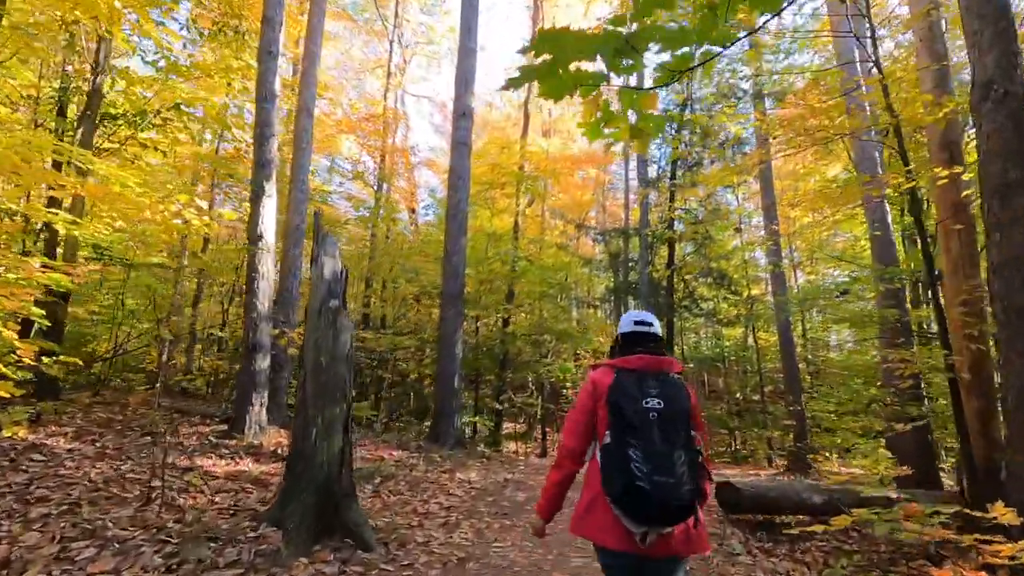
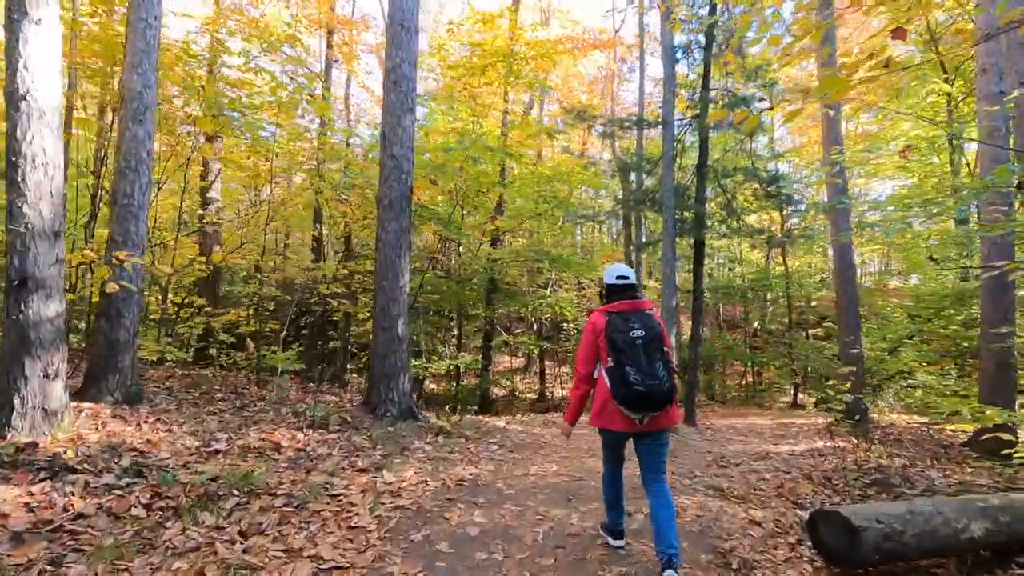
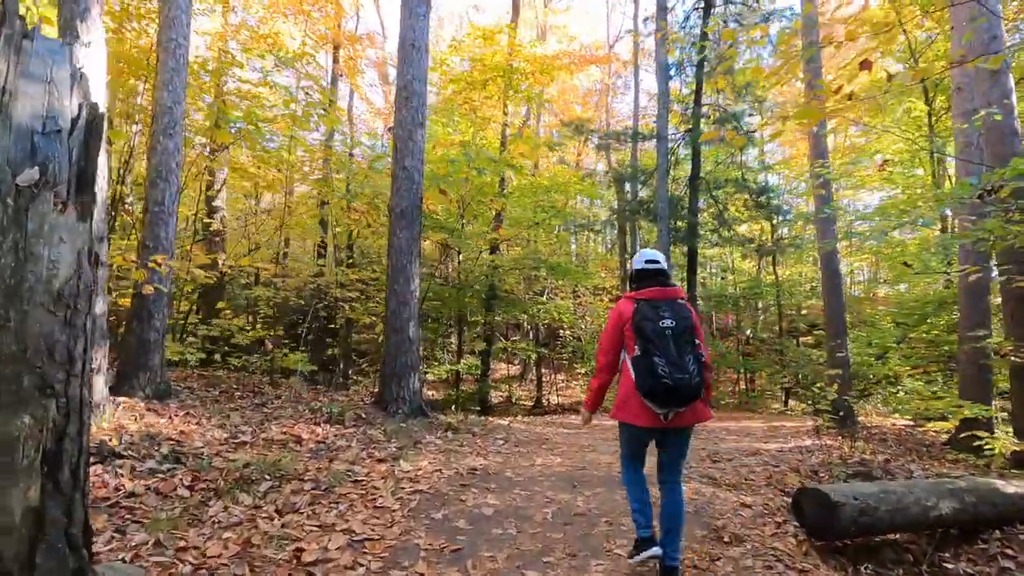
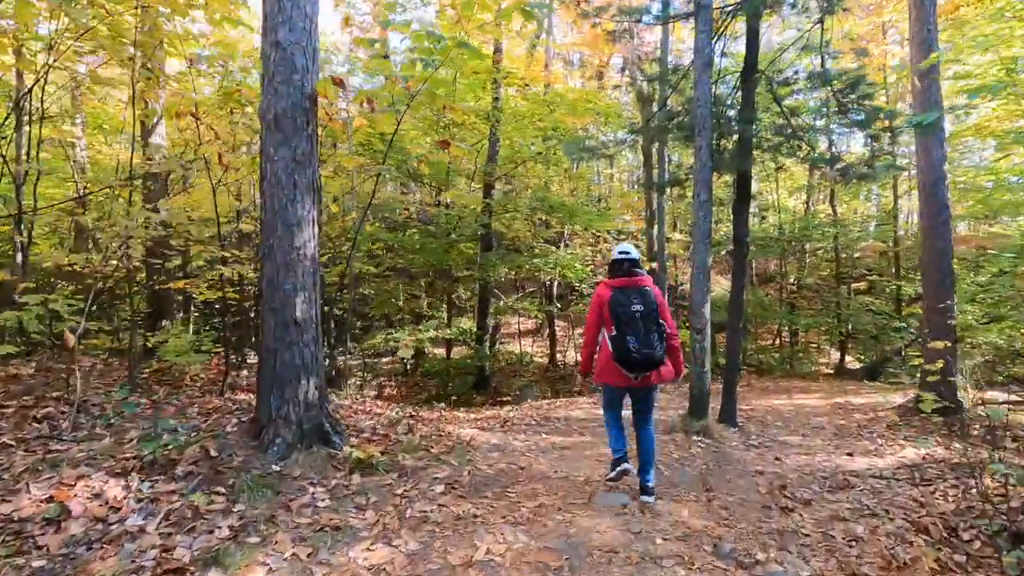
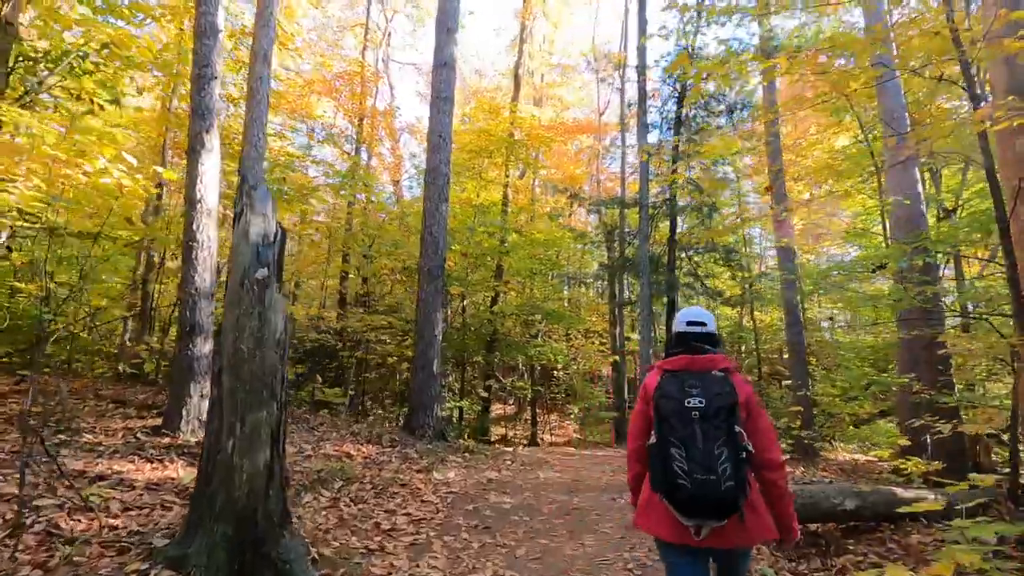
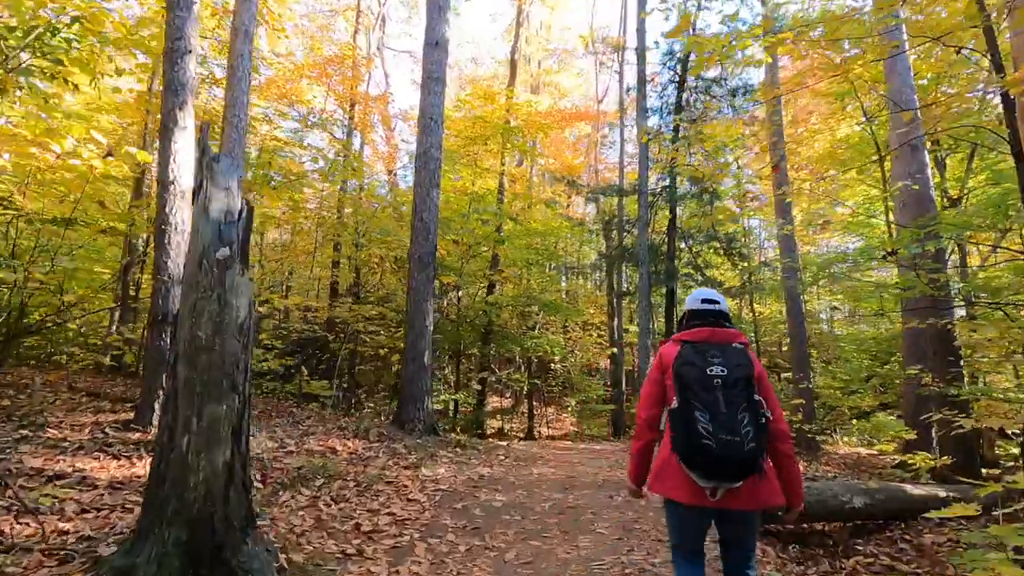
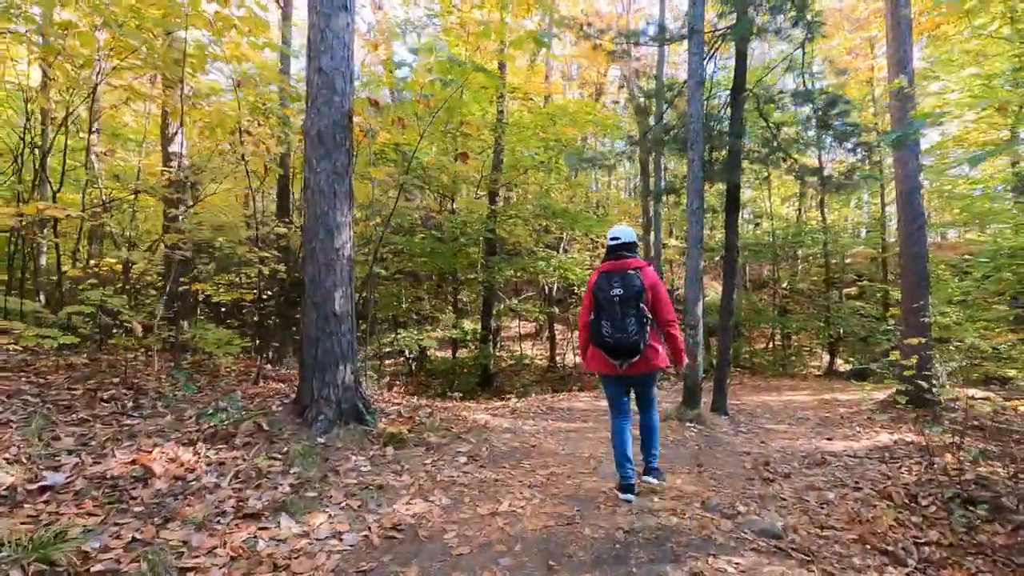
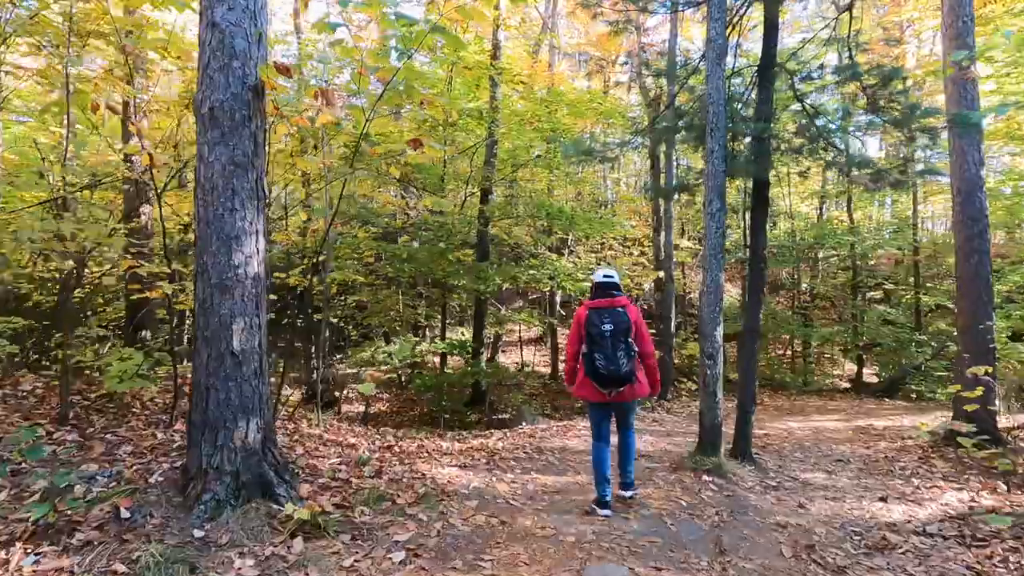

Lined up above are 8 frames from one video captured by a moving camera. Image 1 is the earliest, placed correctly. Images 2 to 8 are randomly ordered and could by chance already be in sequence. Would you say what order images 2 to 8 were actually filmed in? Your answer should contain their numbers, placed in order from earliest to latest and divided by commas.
5, 6, 3, 2, 7, 4, 8
